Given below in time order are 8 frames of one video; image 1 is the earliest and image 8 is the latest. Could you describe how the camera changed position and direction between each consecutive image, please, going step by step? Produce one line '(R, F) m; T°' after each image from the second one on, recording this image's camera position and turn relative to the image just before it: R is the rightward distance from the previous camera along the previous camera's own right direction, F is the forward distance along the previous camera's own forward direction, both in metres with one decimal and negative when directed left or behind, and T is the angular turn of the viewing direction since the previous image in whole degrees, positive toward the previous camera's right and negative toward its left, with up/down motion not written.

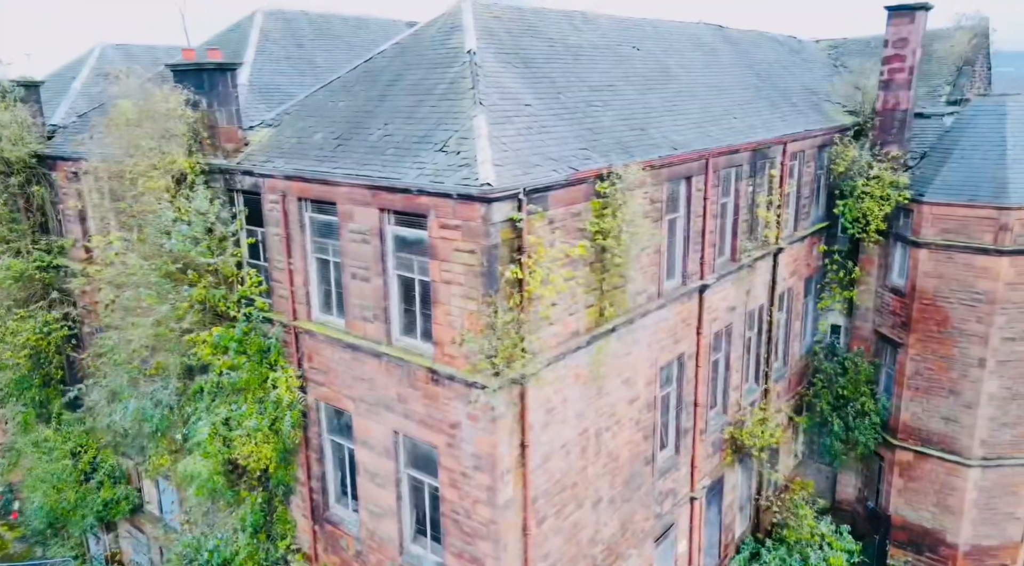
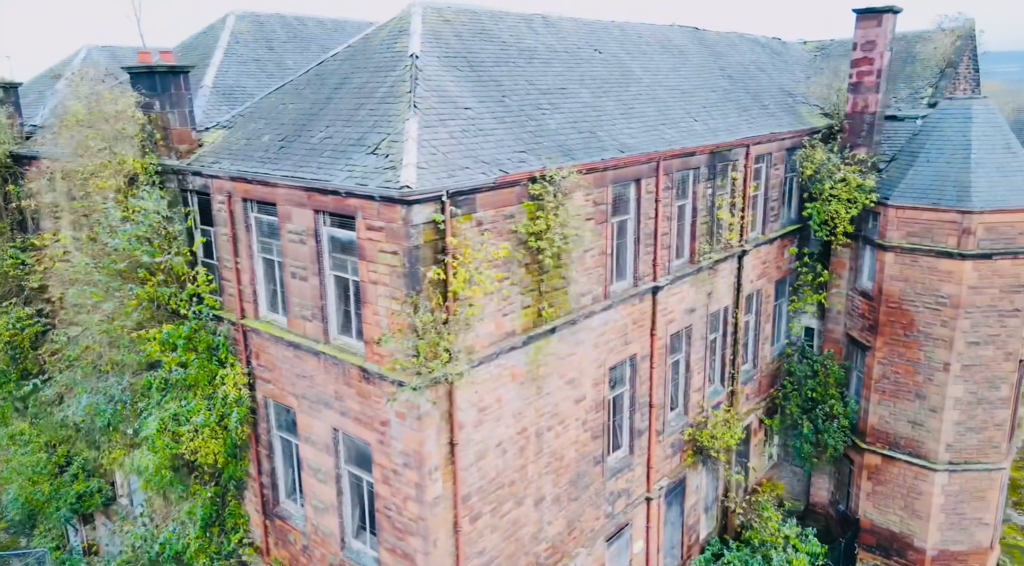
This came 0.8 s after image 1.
(+1.2, -0.1) m; -2°
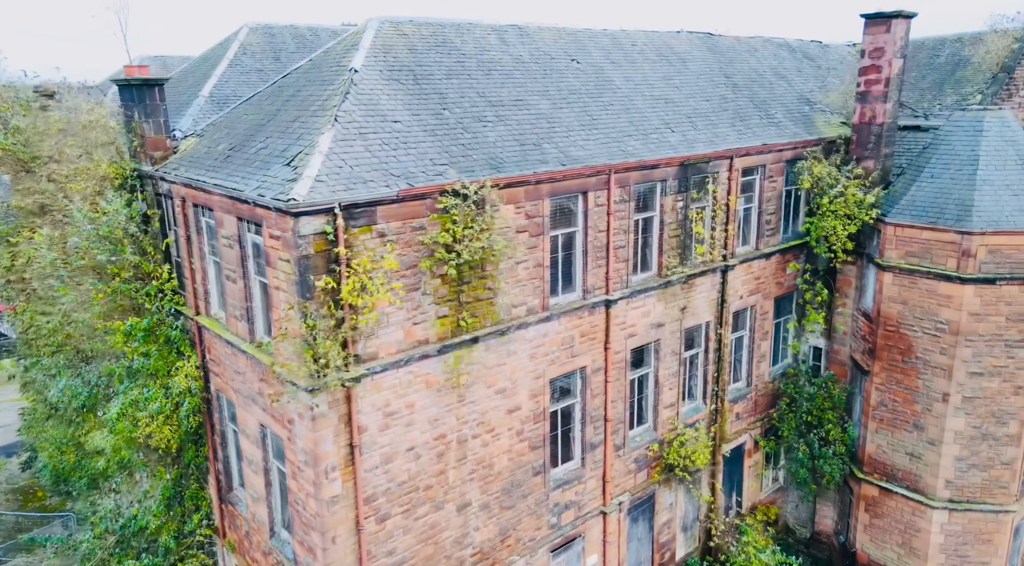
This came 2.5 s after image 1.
(+2.9, 0.0) m; -8°
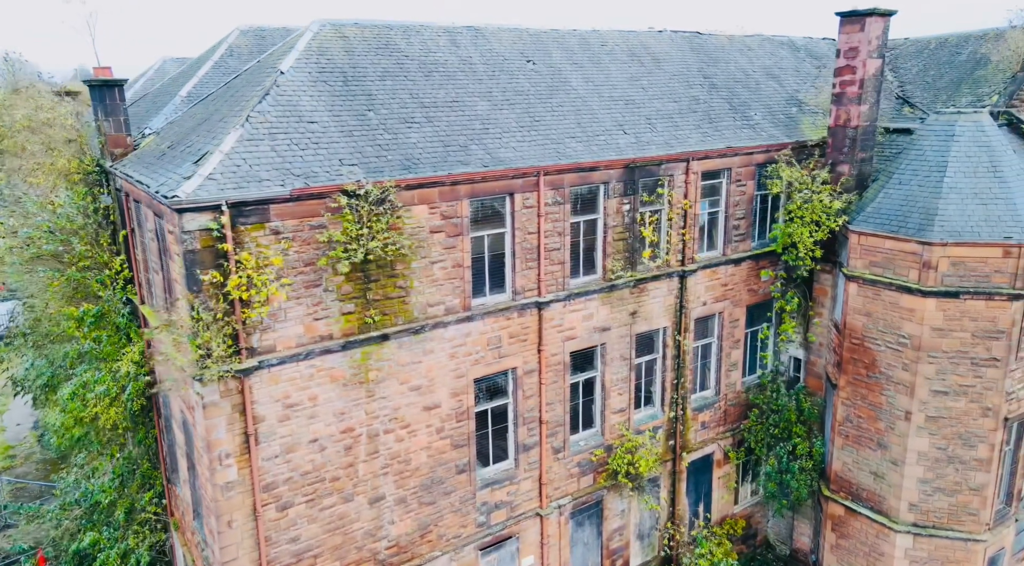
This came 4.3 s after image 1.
(+2.8, +0.1) m; -7°
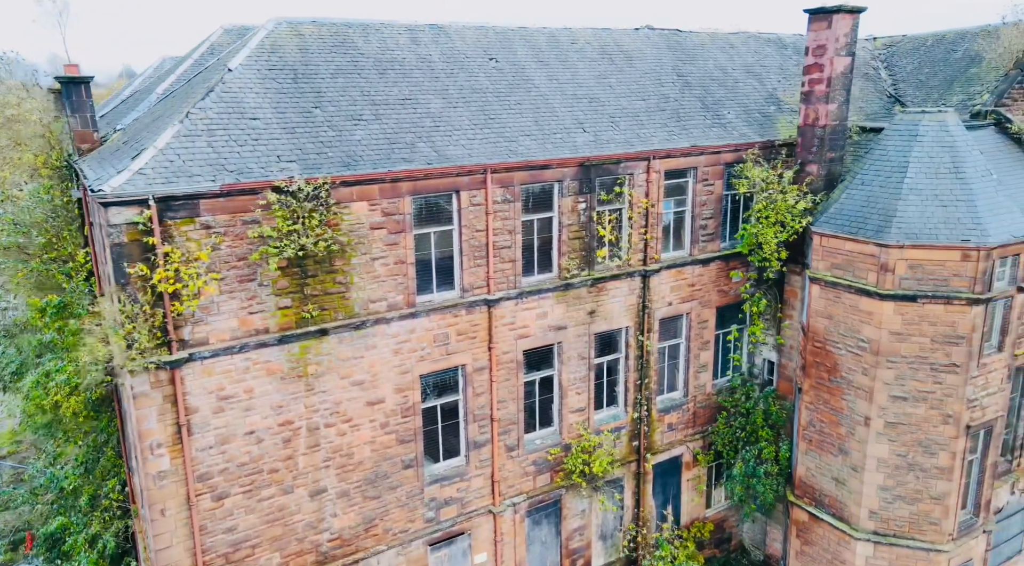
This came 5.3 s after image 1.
(+1.6, 0.0) m; -3°
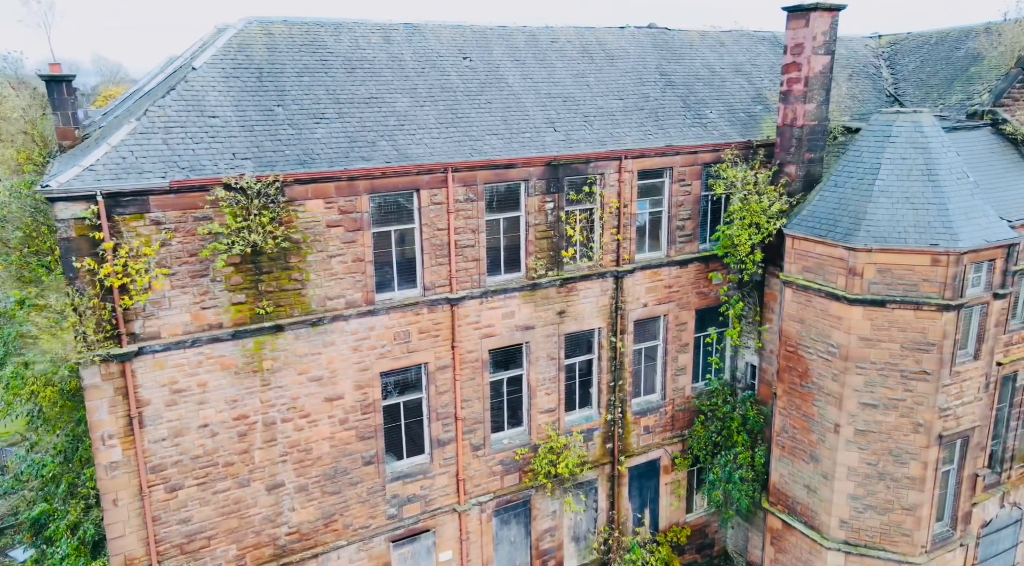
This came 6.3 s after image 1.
(+1.4, +0.1) m; -3°
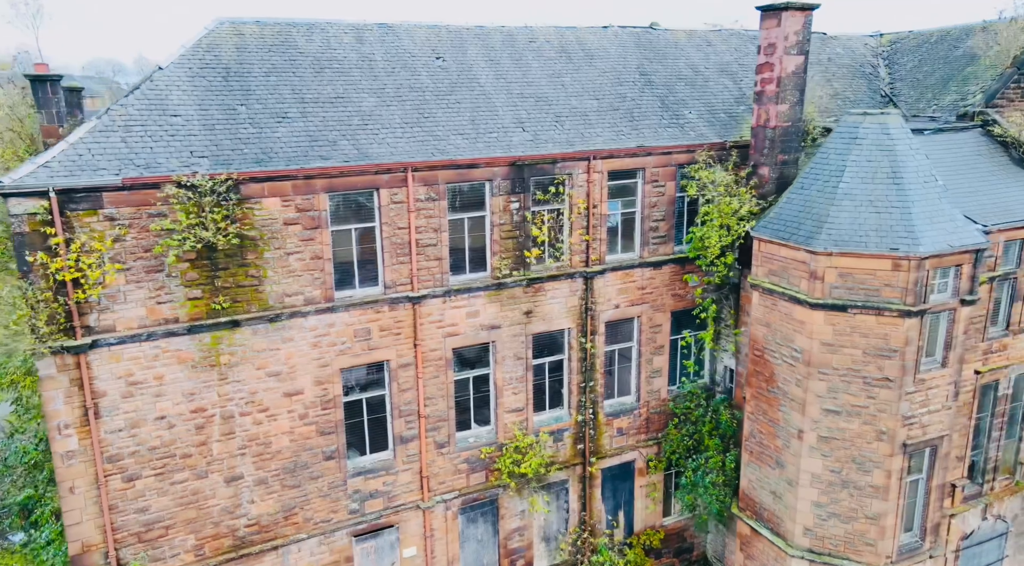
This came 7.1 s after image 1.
(+1.4, 0.0) m; -3°
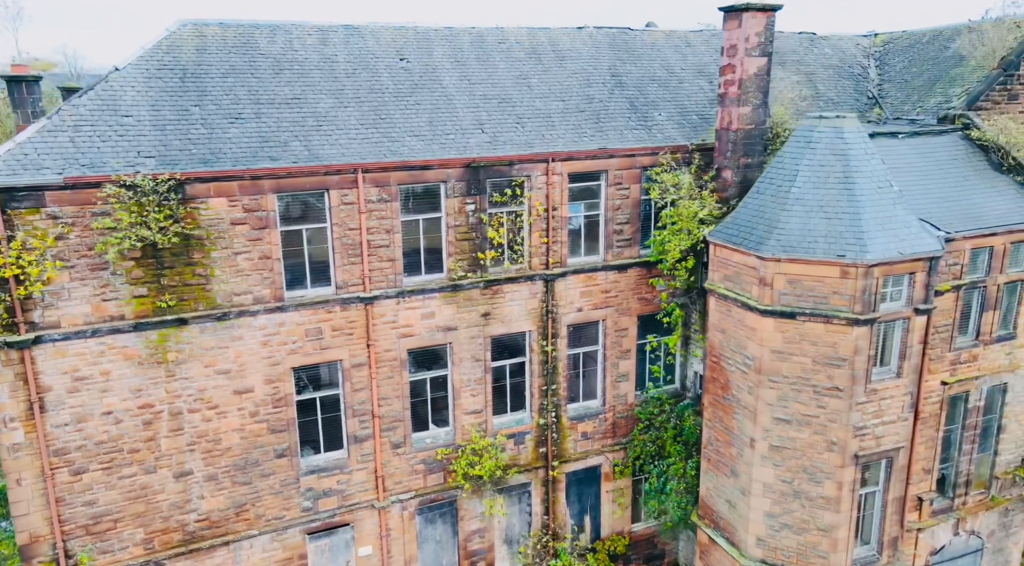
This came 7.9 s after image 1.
(+1.5, +0.1) m; -3°
